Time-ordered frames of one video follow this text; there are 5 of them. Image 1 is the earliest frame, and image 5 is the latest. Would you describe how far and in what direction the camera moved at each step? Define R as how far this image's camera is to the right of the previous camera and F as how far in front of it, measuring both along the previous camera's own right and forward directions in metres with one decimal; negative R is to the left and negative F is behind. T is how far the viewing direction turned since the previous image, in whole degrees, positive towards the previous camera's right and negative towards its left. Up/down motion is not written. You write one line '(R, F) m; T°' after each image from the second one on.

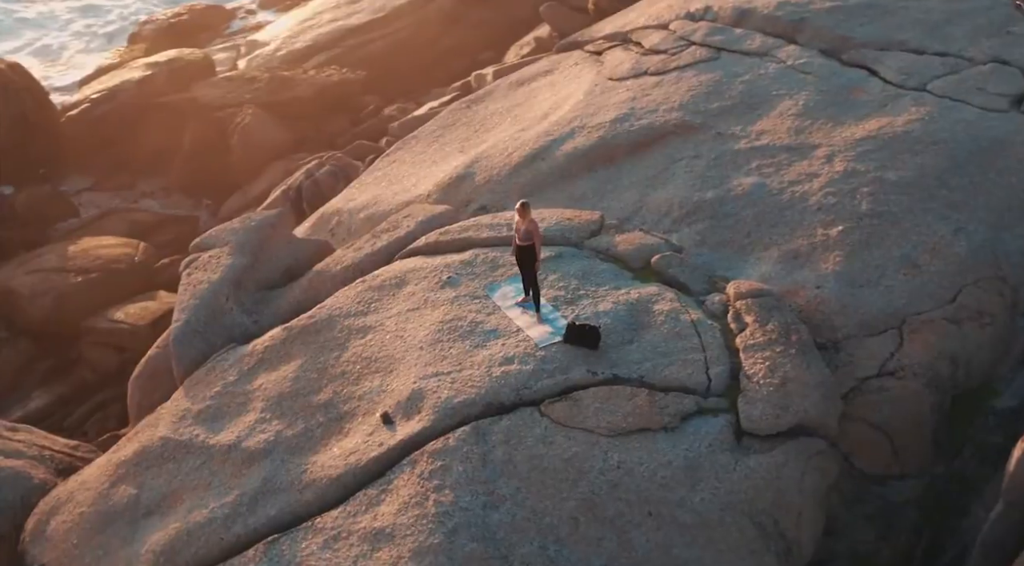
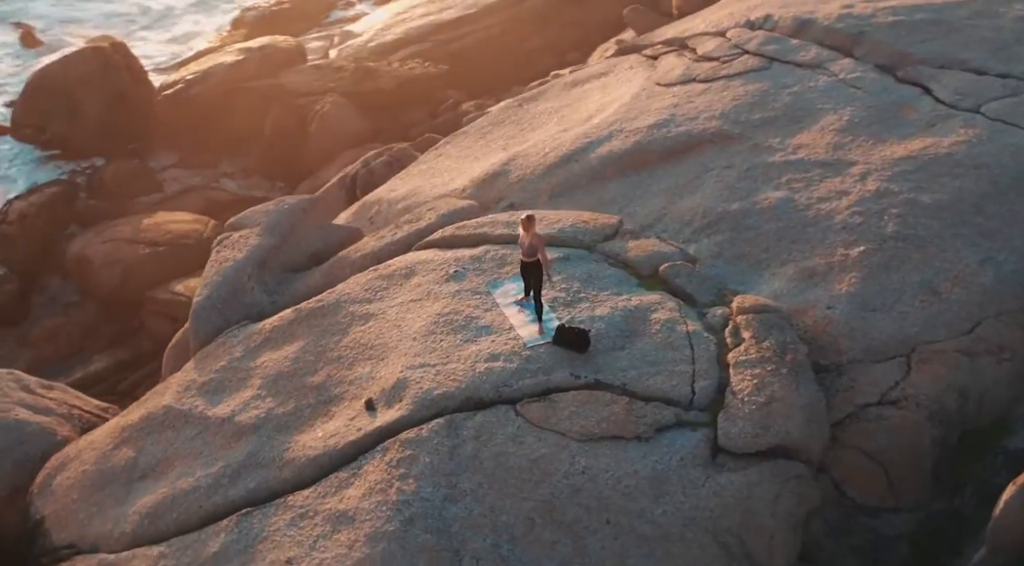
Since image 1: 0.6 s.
(+0.3, +0.1) m; -5°
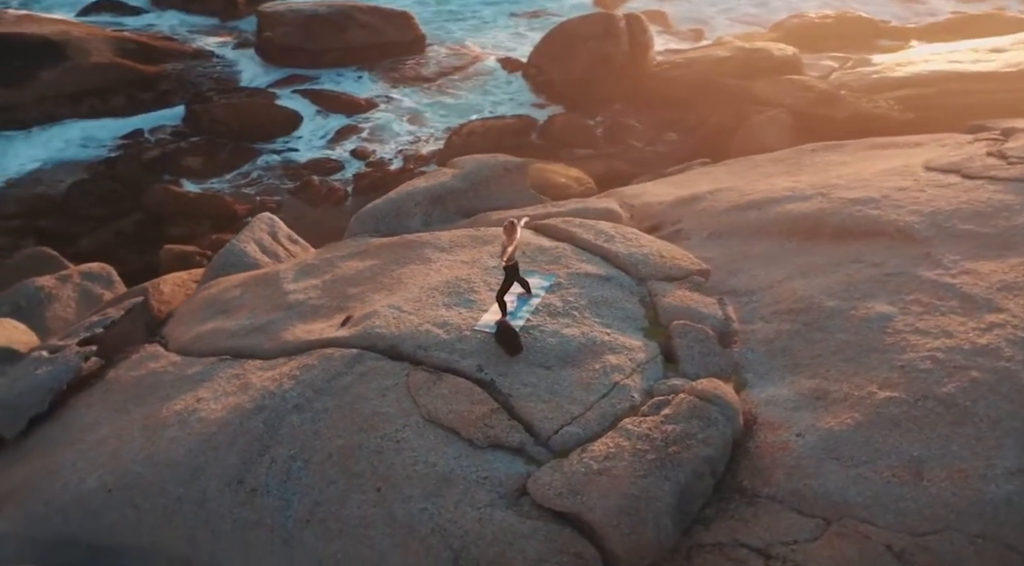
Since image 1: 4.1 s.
(+1.7, +0.4) m; -26°
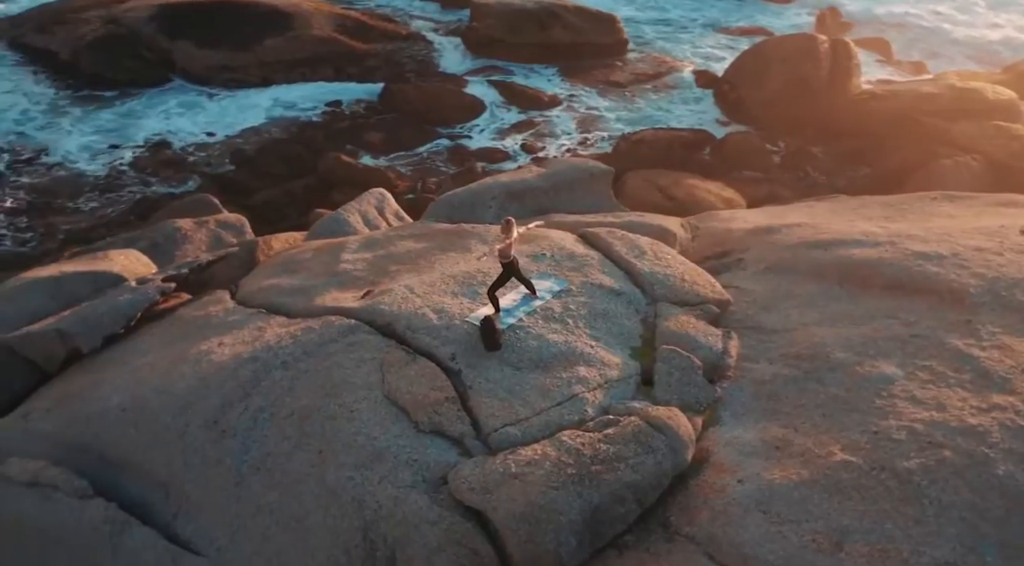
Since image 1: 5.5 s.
(+0.8, 0.0) m; -12°
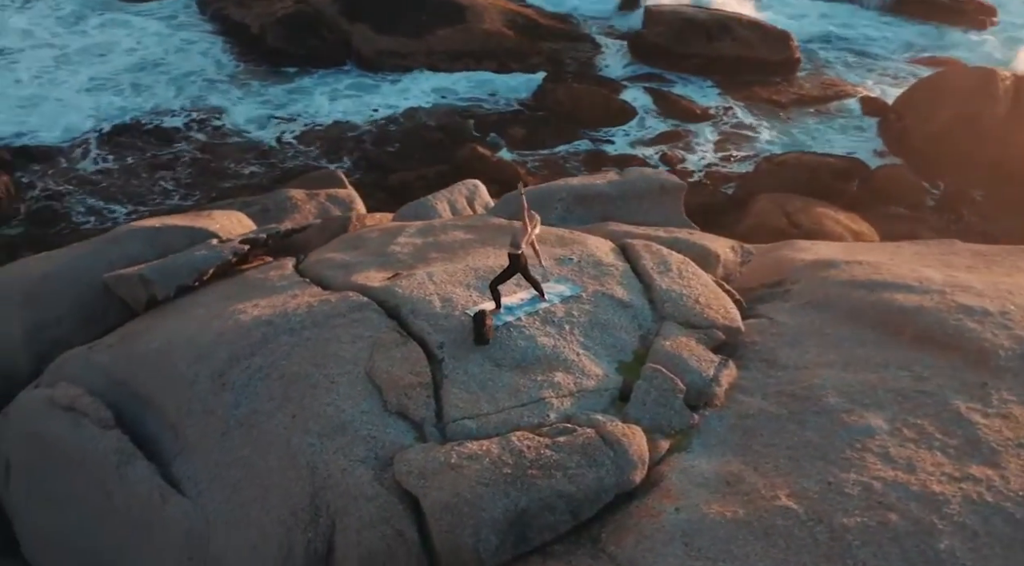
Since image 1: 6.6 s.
(+0.7, 0.0) m; -10°
